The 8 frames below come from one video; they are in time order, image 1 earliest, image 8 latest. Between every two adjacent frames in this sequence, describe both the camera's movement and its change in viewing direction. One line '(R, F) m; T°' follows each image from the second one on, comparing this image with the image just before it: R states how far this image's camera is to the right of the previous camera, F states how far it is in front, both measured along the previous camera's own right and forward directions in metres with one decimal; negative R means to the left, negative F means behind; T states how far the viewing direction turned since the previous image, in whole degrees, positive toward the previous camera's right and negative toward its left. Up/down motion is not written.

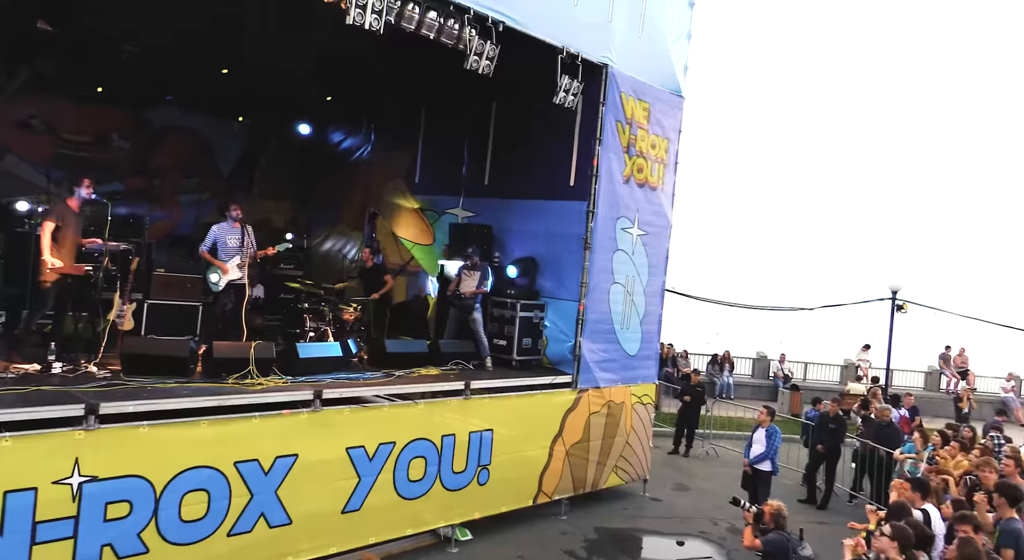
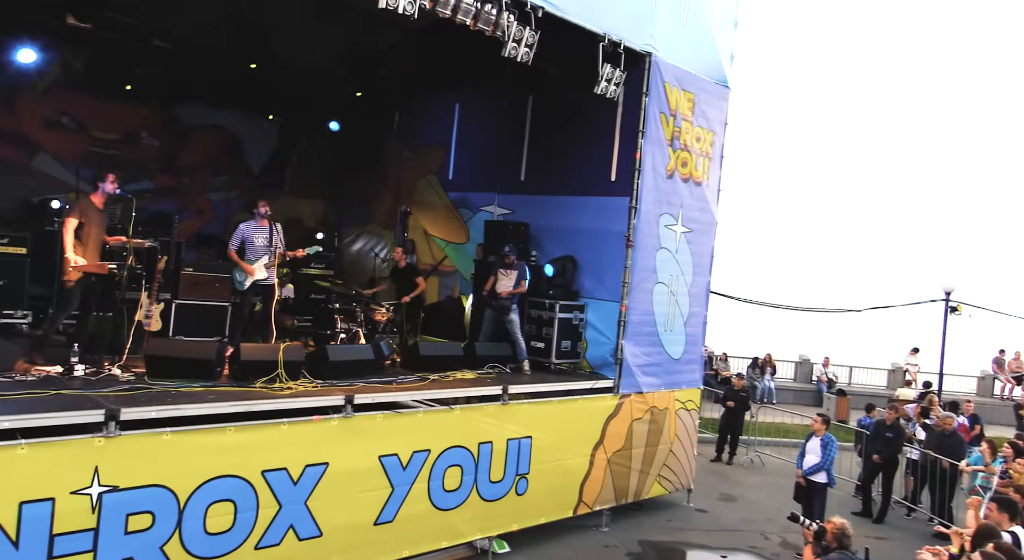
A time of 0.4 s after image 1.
(-0.1, +0.4) m; -2°
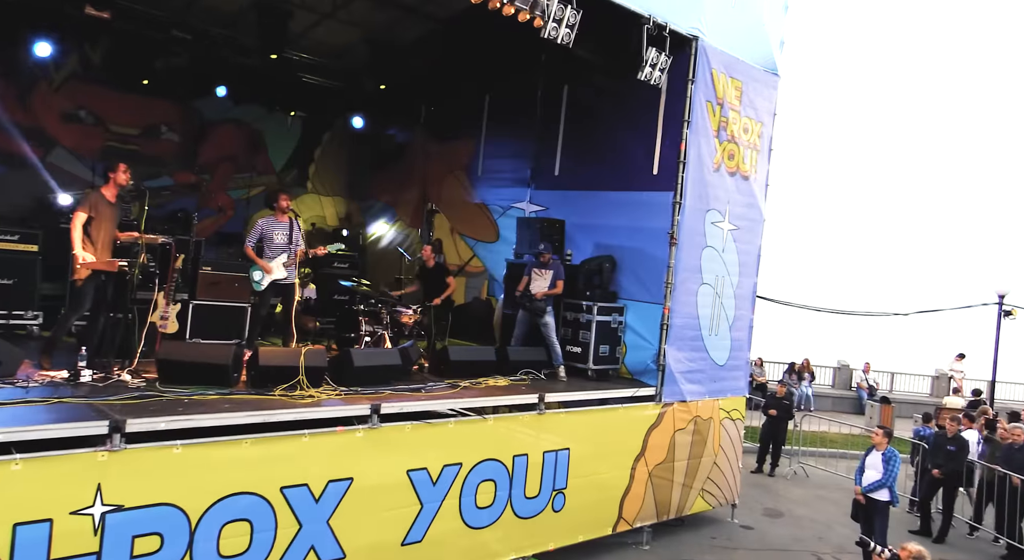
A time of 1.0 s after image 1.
(-0.1, +0.5) m; -2°
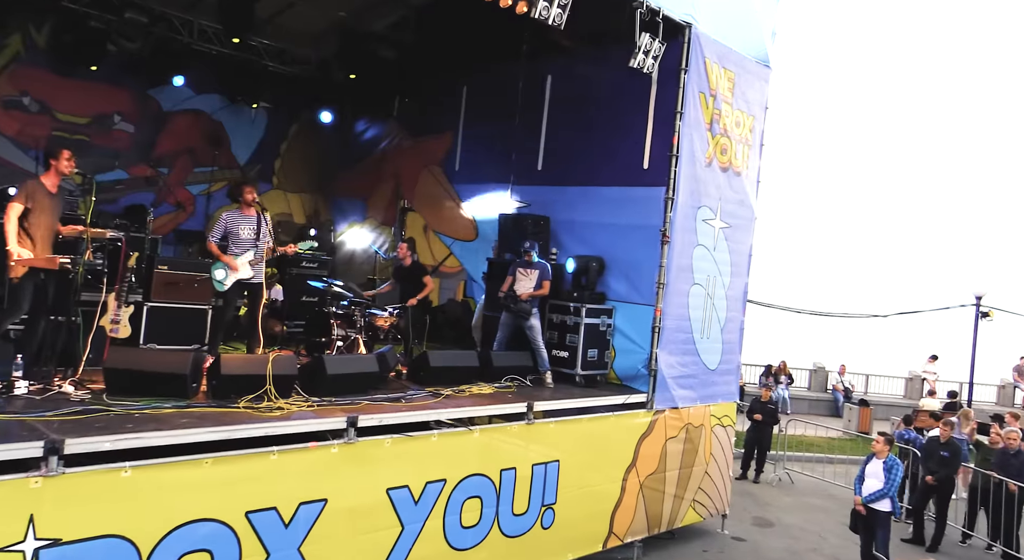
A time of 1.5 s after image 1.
(-0.2, +0.5) m; +3°
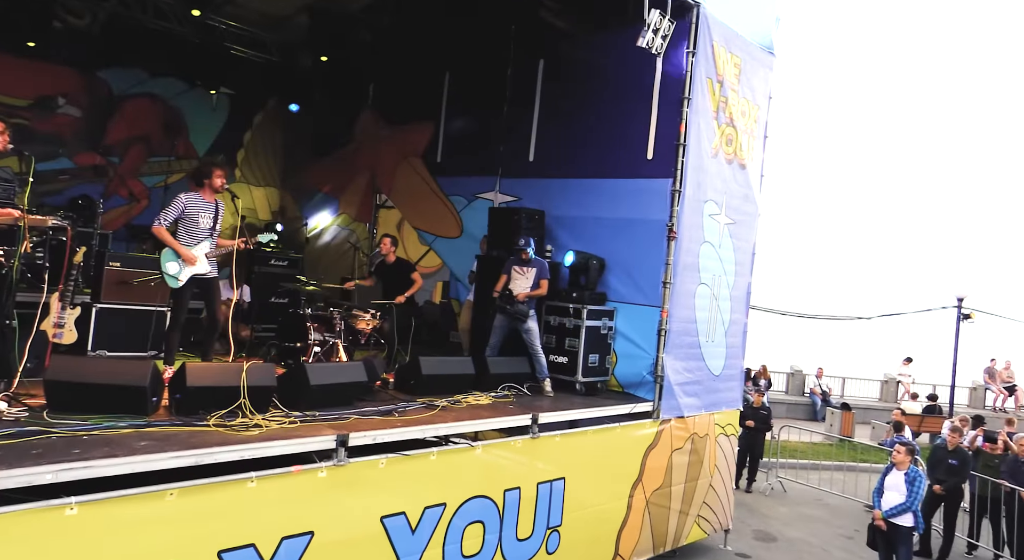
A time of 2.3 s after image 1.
(-0.3, +0.6) m; +3°
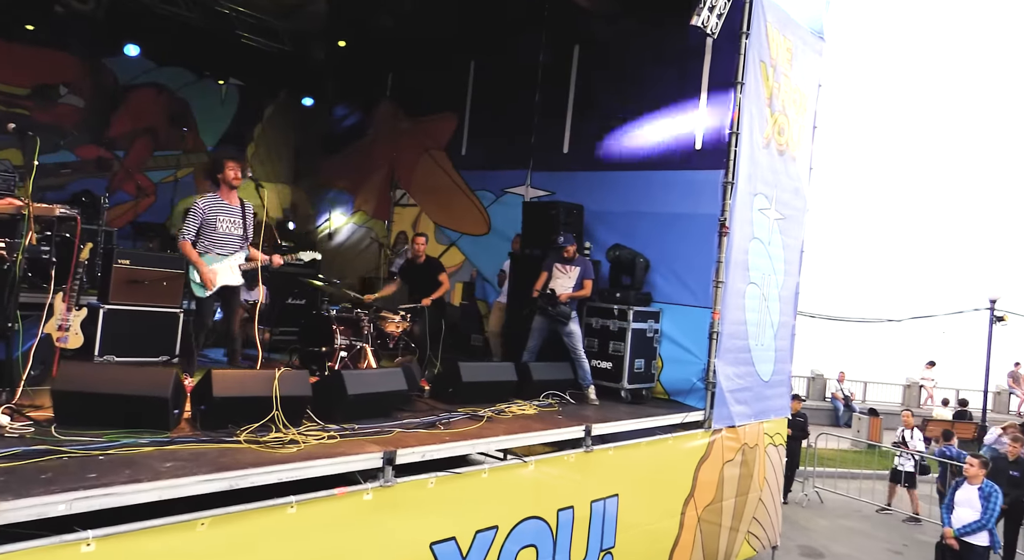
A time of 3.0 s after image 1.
(-0.4, +0.5) m; 0°
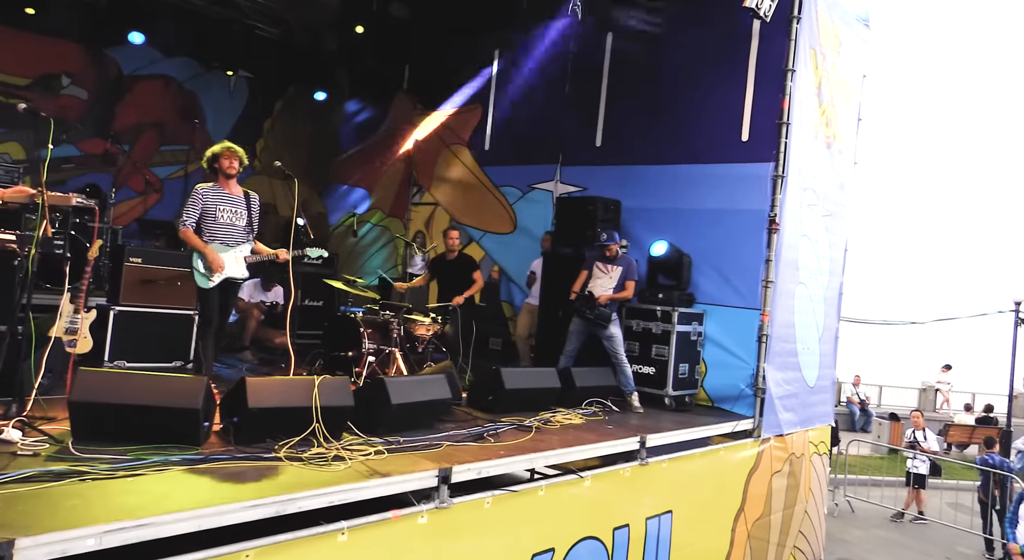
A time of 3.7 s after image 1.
(-0.3, +0.4) m; +1°
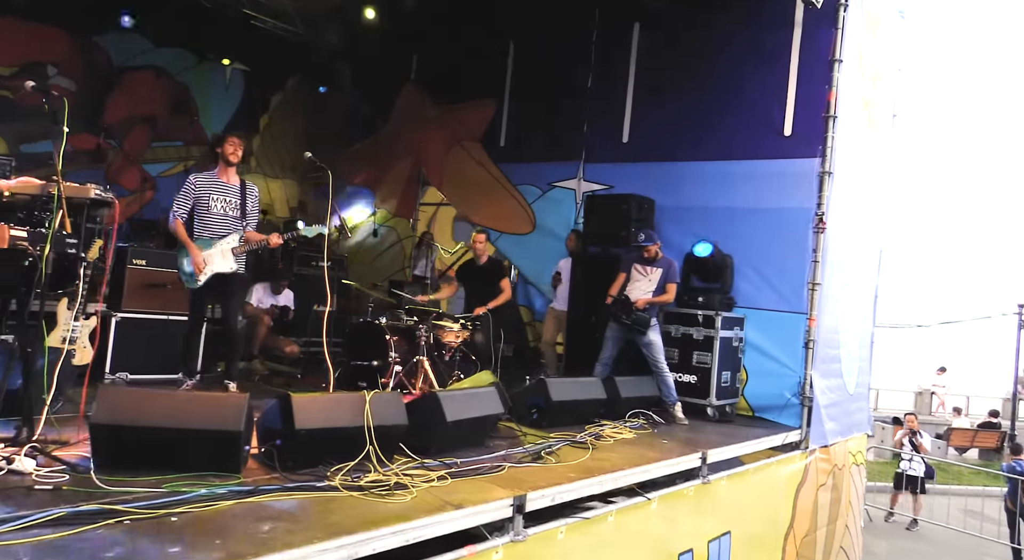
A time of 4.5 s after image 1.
(-0.4, +0.4) m; +2°
